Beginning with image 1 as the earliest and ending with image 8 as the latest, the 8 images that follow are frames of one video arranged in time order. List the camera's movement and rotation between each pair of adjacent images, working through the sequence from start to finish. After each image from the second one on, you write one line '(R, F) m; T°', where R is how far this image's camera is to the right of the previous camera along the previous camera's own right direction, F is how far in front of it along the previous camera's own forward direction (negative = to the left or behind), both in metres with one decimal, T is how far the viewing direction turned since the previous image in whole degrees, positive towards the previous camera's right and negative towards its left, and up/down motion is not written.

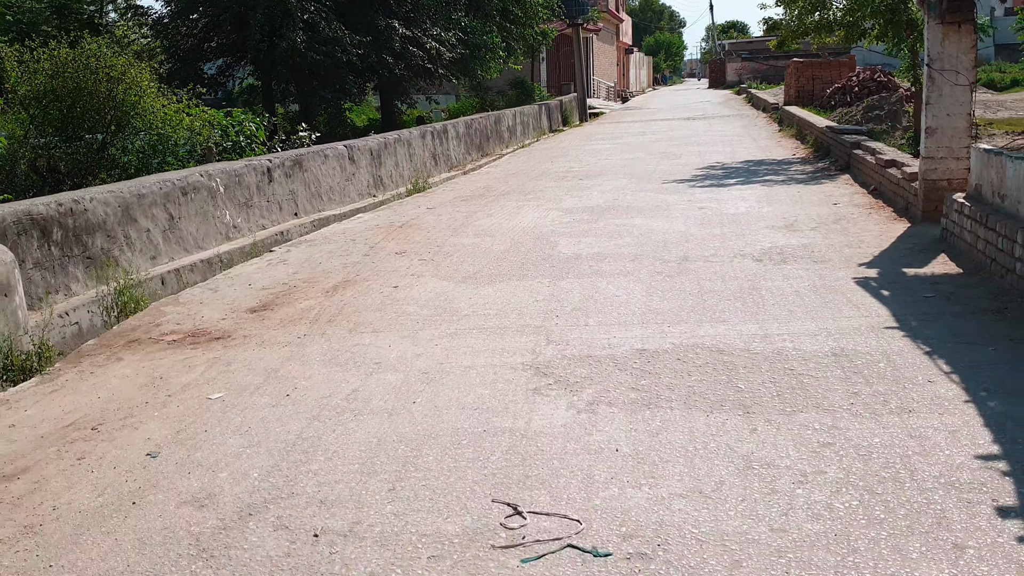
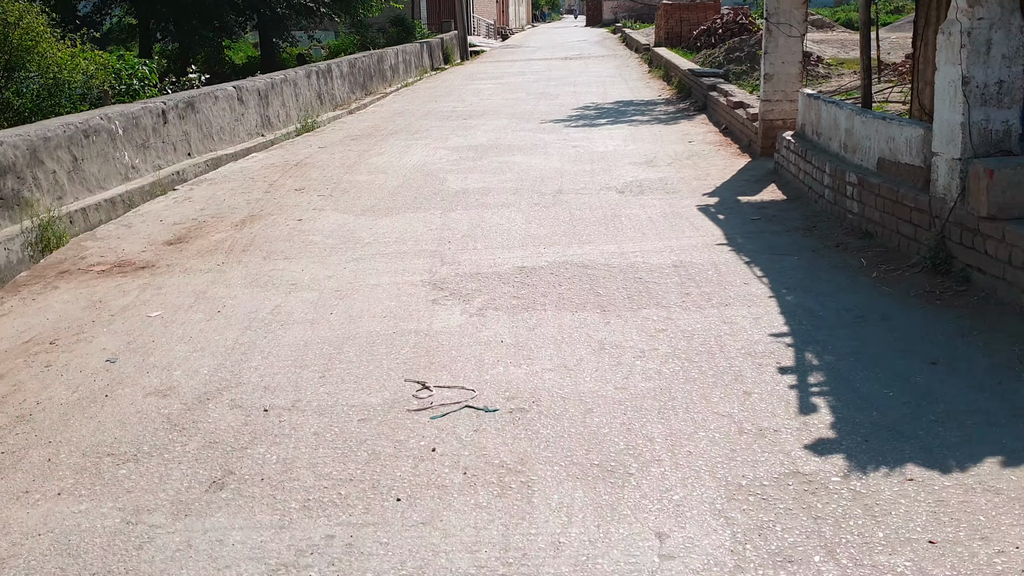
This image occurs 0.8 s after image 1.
(-0.1, -0.8) m; +7°
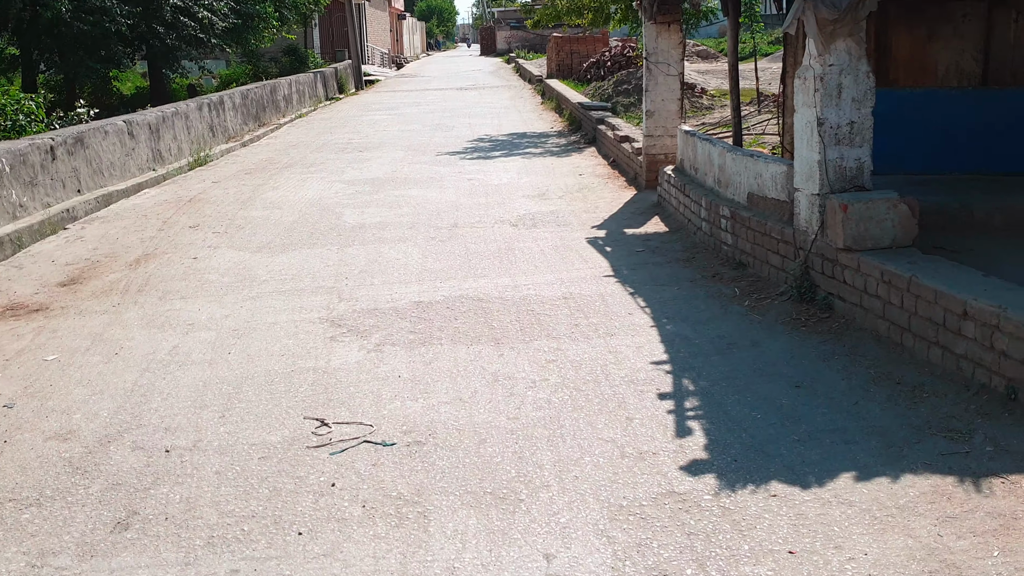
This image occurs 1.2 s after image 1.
(0.0, -0.2) m; +6°
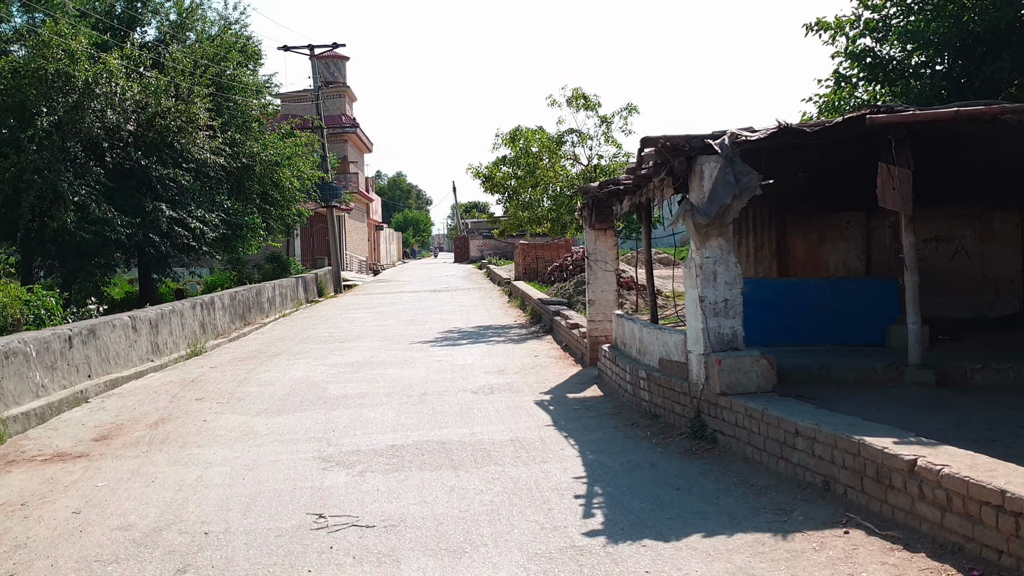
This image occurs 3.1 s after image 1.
(+0.1, -1.4) m; +2°
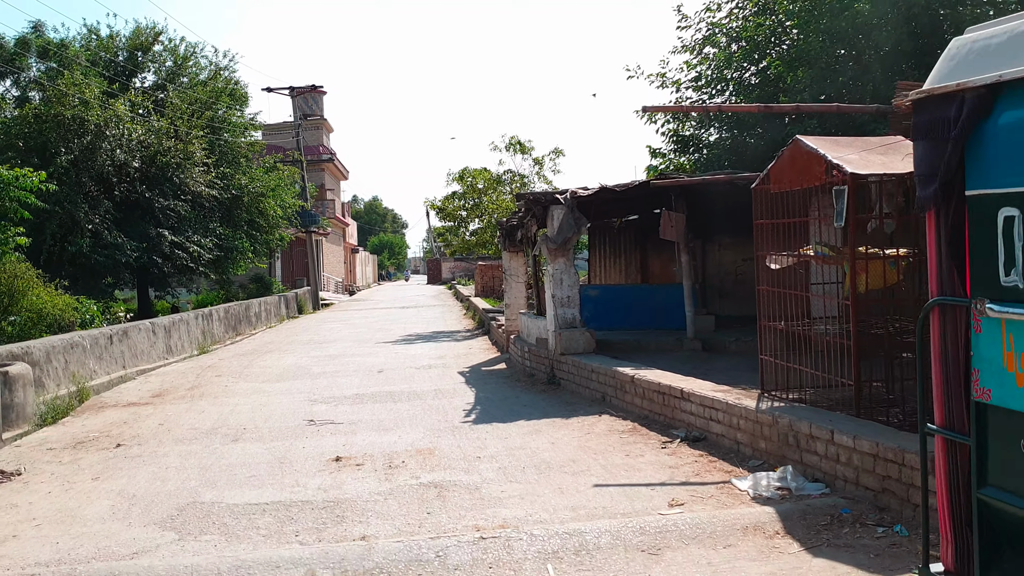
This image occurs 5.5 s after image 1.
(+0.6, -3.6) m; +1°
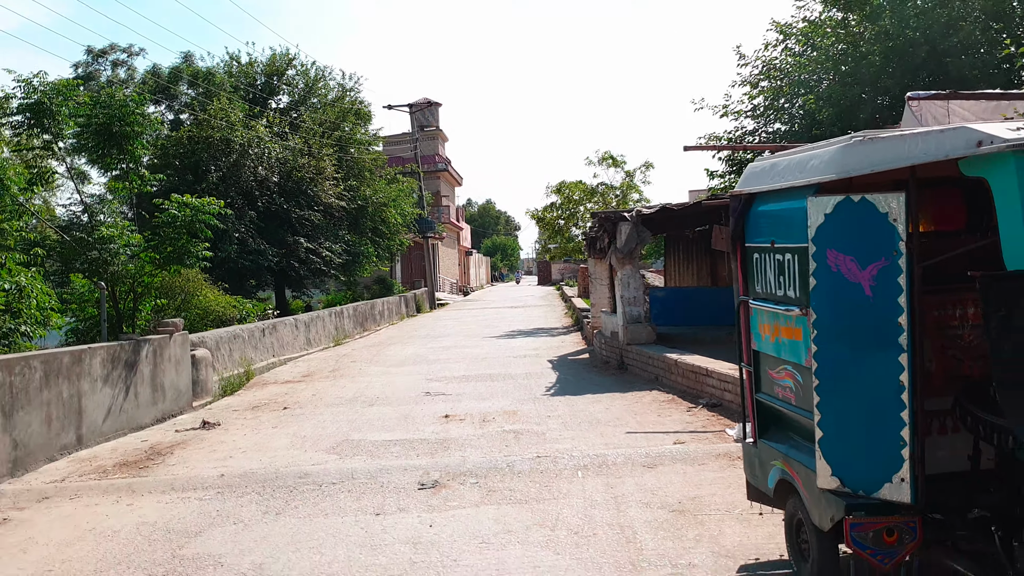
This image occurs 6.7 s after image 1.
(+0.5, -2.3) m; -7°
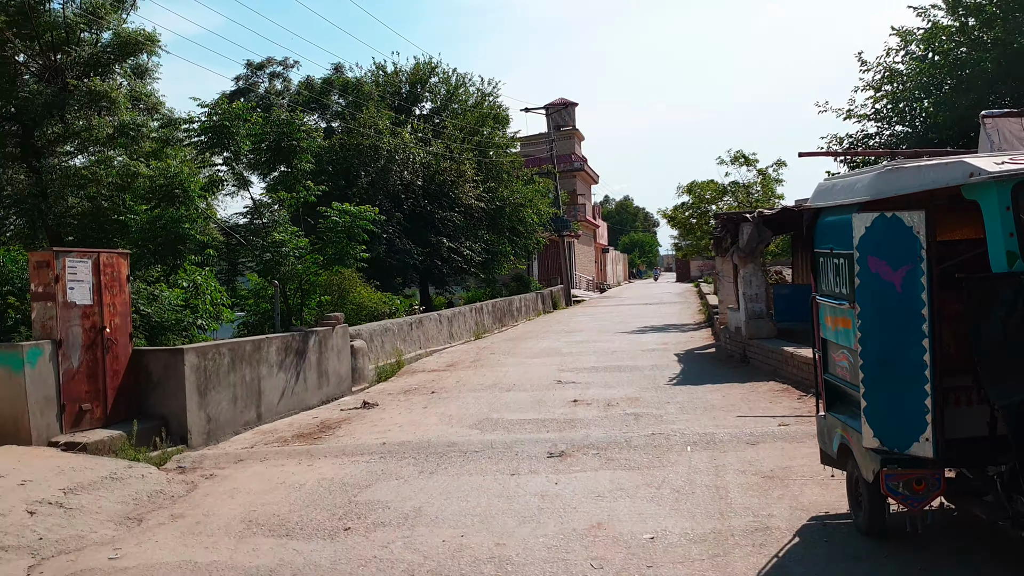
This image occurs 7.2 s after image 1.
(+0.2, -1.1) m; -8°
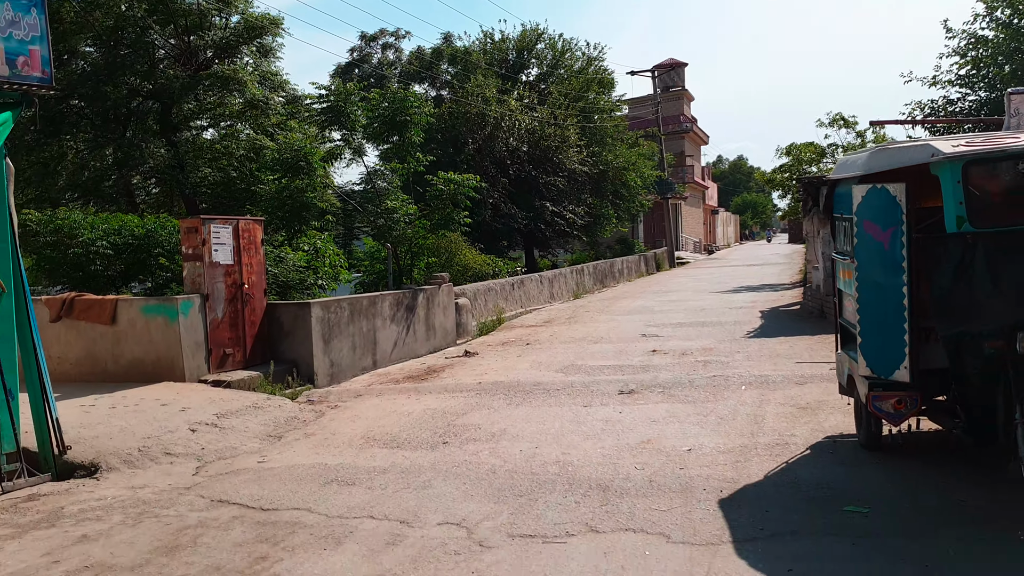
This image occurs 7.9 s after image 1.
(+0.3, -1.2) m; -6°
